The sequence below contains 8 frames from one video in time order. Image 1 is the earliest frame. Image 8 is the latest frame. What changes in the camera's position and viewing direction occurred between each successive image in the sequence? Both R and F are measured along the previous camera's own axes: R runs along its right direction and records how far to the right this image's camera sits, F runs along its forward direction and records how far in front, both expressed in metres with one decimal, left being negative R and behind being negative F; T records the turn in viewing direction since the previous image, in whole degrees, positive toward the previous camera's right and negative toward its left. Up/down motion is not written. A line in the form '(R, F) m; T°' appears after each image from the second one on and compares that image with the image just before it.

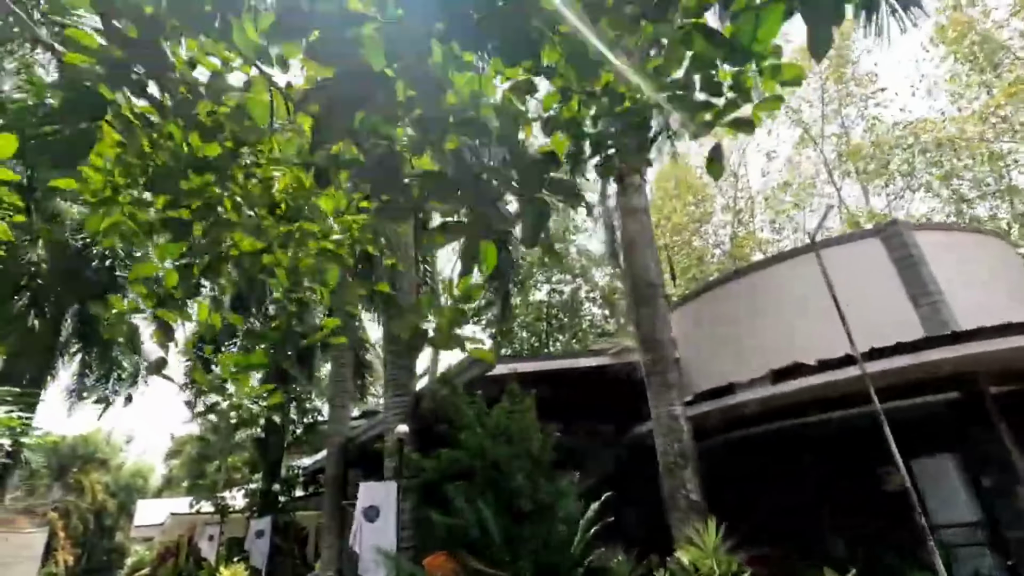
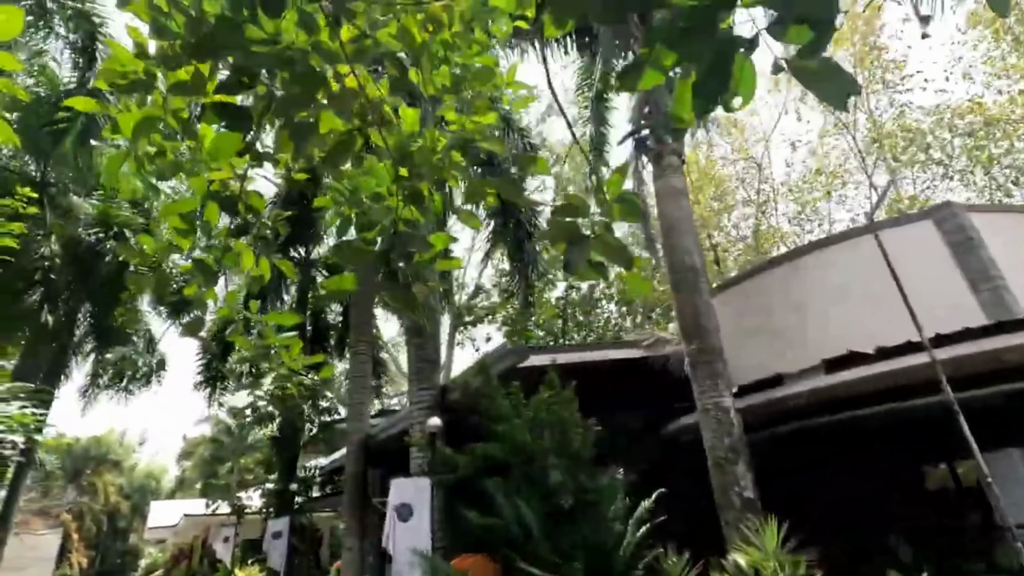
(-0.3, +0.4) m; -1°
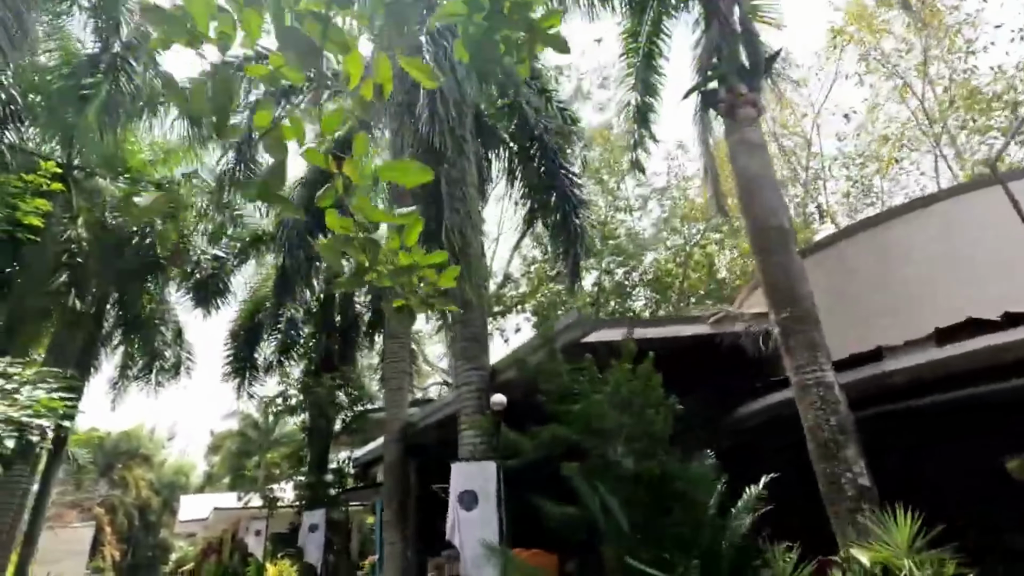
(-0.5, +0.7) m; -2°
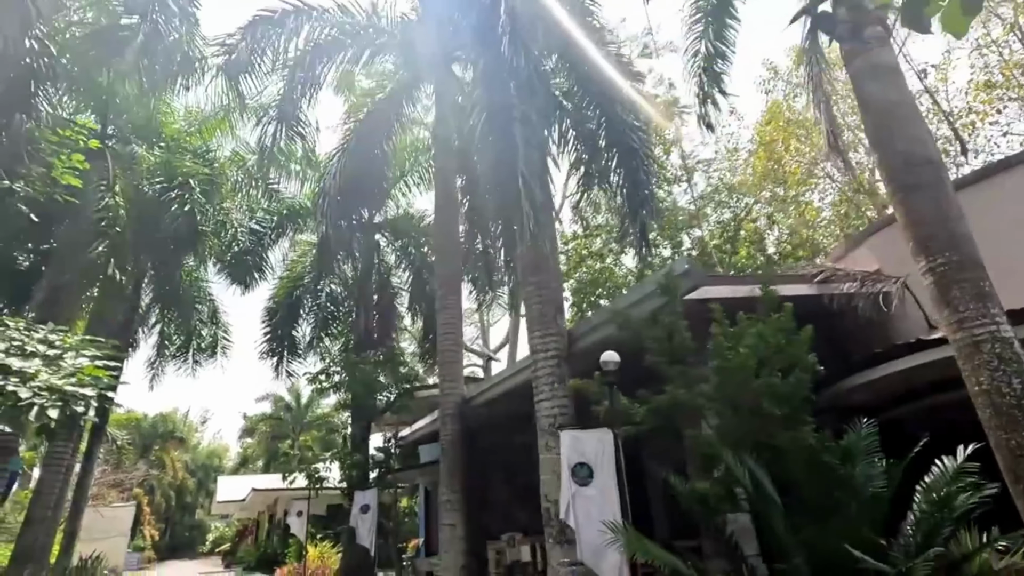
(-0.7, +0.7) m; -2°
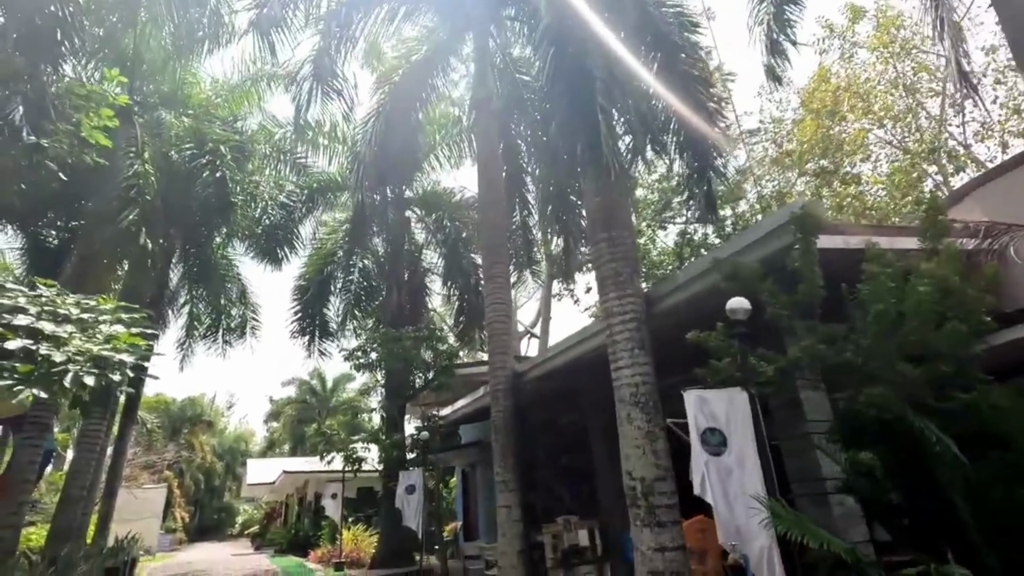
(-0.6, +0.7) m; -2°
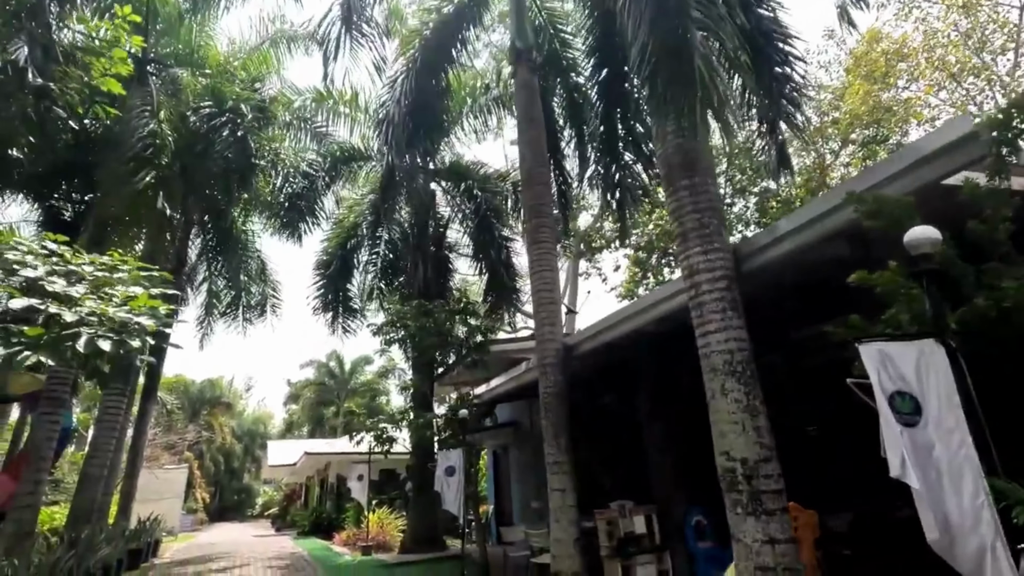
(-0.6, +0.7) m; -1°
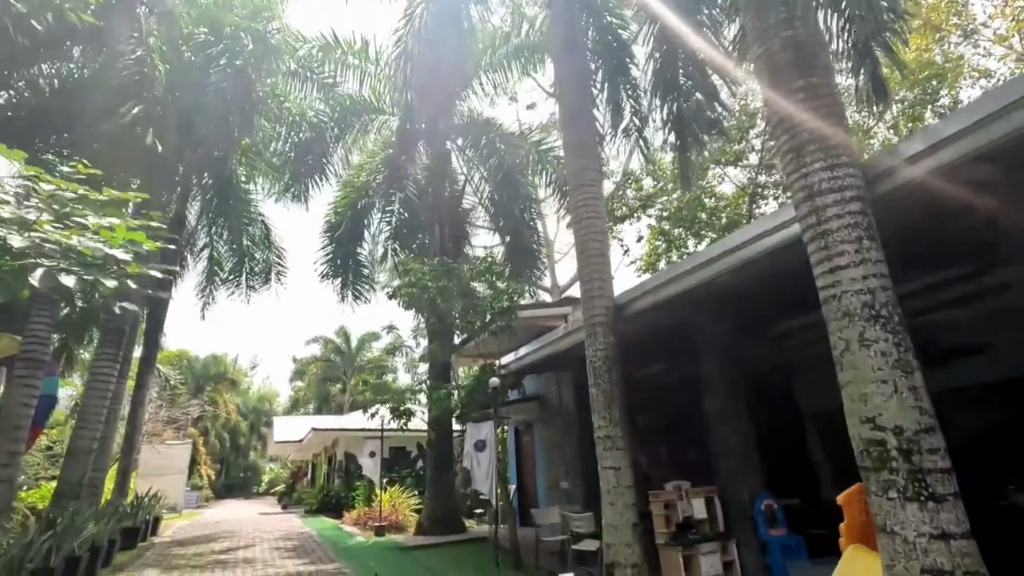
(-0.5, +1.1) m; 0°
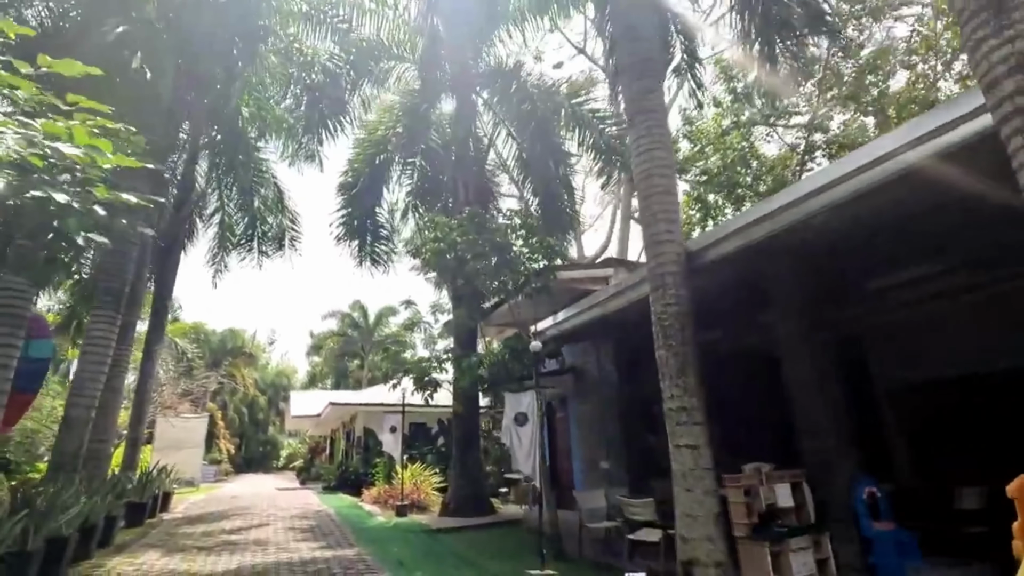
(-0.4, +1.1) m; -2°
